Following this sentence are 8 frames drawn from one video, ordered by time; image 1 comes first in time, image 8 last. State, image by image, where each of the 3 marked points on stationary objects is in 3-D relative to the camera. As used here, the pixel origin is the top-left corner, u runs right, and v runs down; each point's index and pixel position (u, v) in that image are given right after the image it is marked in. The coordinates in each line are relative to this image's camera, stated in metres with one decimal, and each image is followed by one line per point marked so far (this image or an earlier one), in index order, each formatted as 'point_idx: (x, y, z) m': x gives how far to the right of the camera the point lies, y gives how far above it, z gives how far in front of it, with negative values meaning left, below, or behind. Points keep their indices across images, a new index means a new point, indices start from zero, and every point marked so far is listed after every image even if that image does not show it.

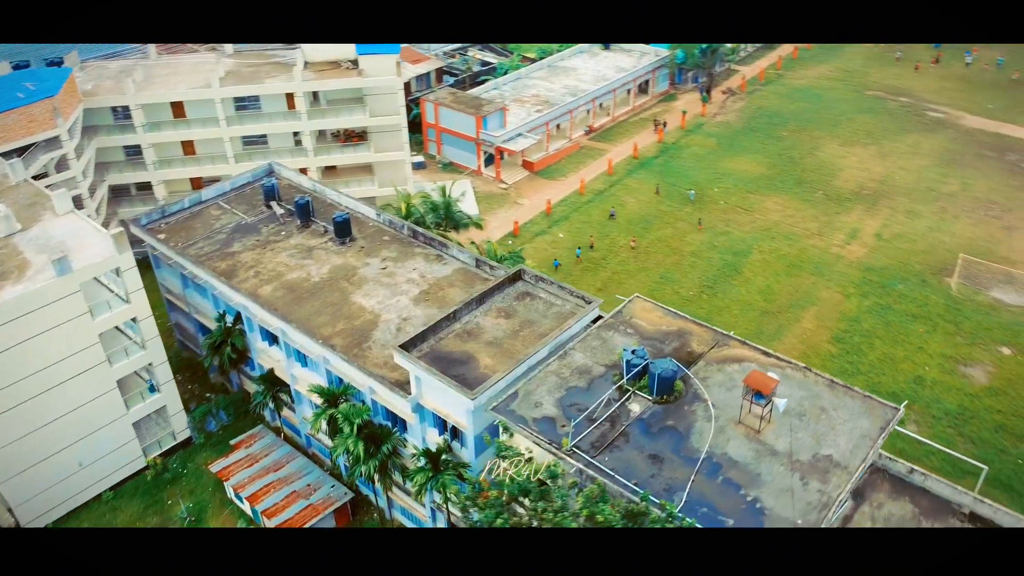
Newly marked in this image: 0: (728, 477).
0: (+4.8, -4.2, +18.0) m
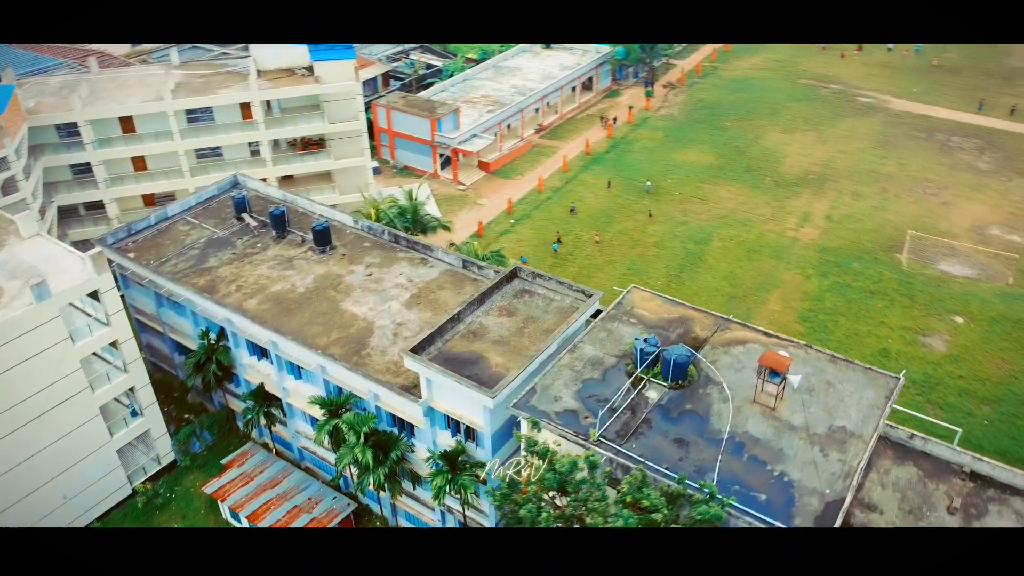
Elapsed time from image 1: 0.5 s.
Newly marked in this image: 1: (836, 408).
0: (+5.5, -3.8, +18.5) m
1: (+7.8, -2.9, +19.6) m
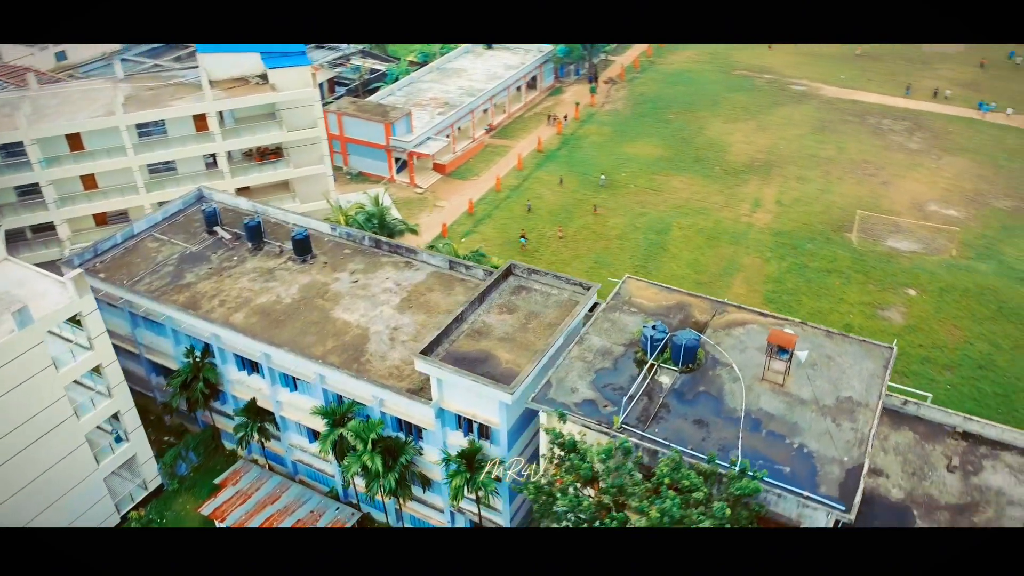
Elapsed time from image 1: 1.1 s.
0: (+6.1, -3.3, +19.3) m
1: (+8.3, -2.3, +20.5) m
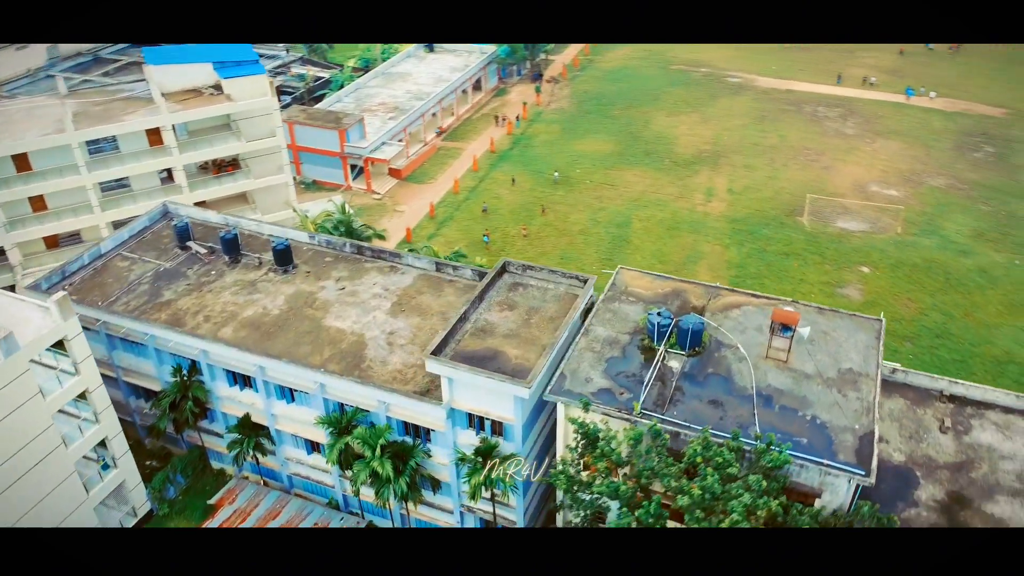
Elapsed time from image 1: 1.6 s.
0: (+6.6, -2.8, +20.0) m
1: (+8.6, -1.7, +21.4) m
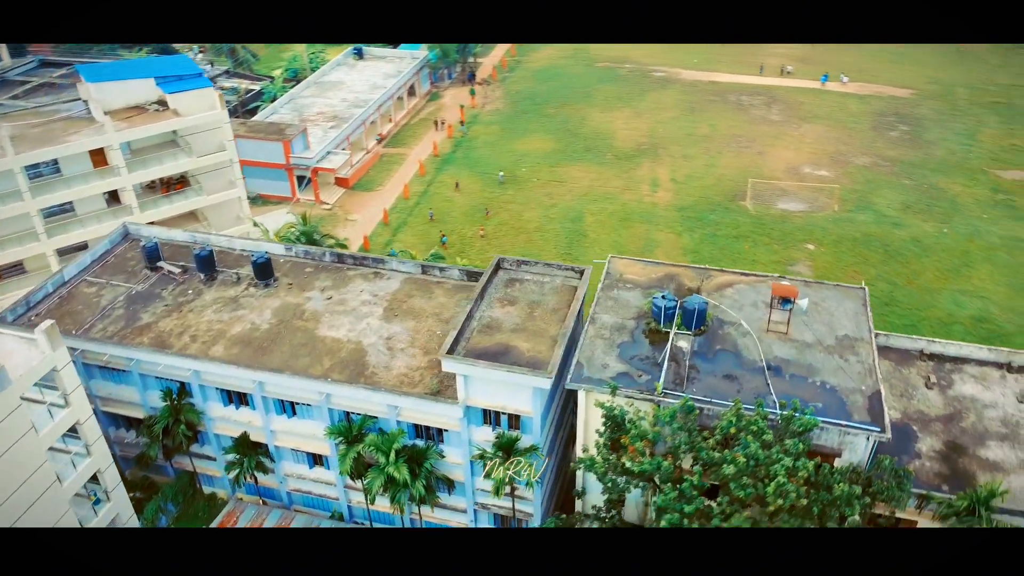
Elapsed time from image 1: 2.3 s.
0: (+7.2, -2.2, +21.0) m
1: (+8.9, -0.9, +22.6) m
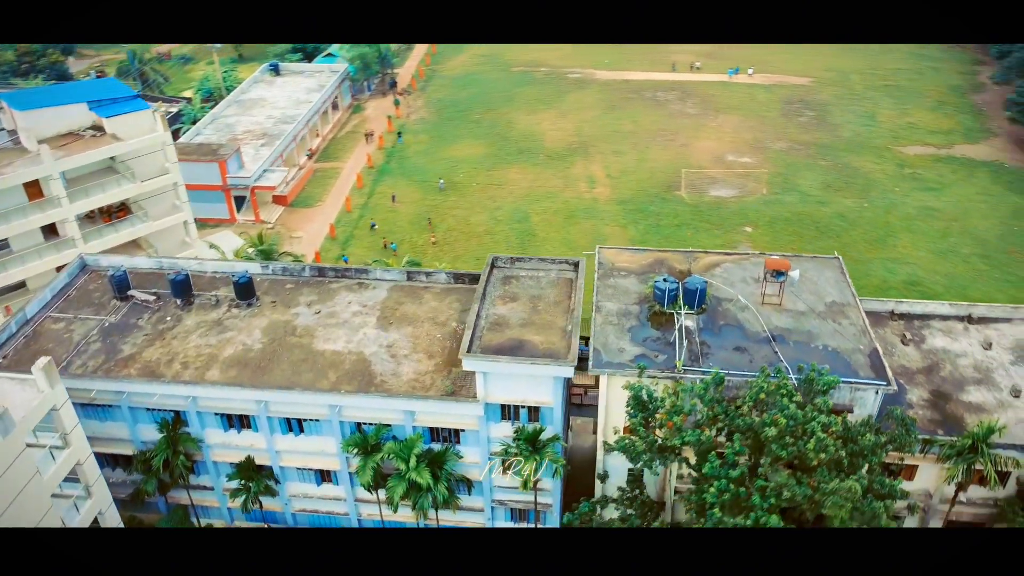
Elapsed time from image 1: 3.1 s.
0: (+7.7, -1.4, +22.3) m
1: (+9.1, -0.1, +24.2) m
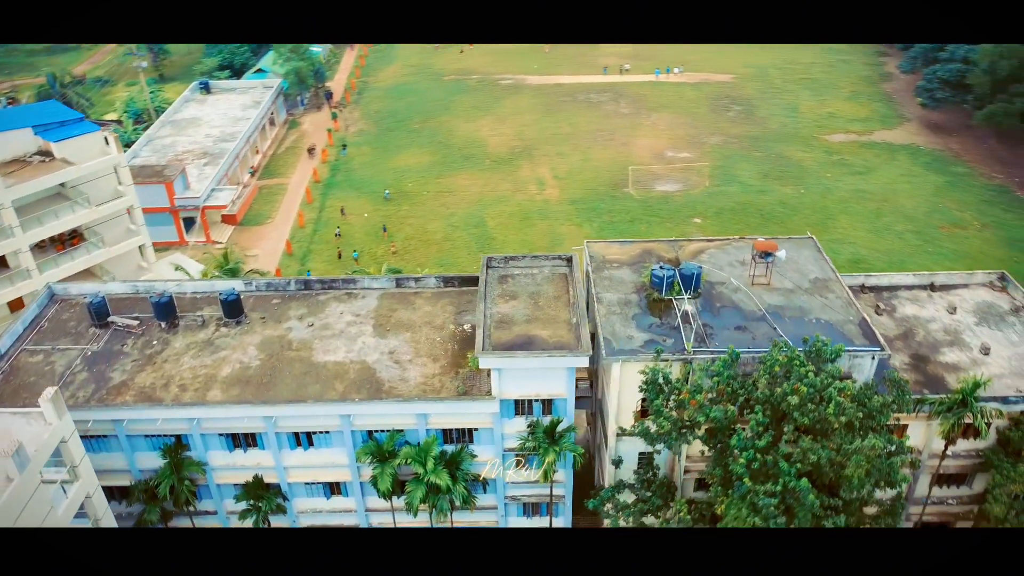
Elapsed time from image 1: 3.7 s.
0: (+8.0, -0.8, +23.5) m
1: (+9.1, +0.6, +25.5) m
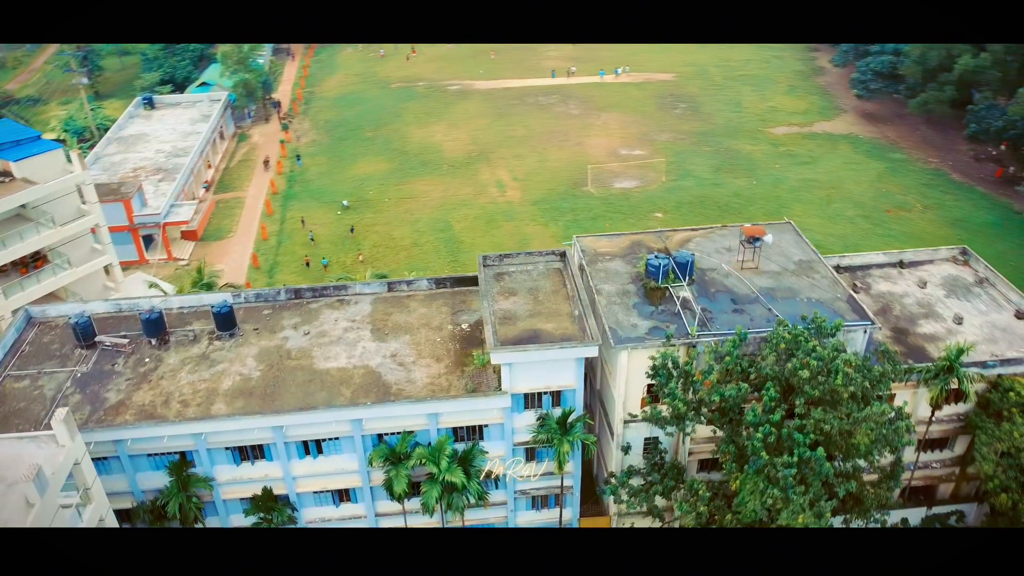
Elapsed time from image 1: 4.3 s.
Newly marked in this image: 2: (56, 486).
0: (+8.1, -0.3, +24.5) m
1: (+8.9, +1.2, +26.6) m
2: (-10.2, -4.4, +18.2) m
